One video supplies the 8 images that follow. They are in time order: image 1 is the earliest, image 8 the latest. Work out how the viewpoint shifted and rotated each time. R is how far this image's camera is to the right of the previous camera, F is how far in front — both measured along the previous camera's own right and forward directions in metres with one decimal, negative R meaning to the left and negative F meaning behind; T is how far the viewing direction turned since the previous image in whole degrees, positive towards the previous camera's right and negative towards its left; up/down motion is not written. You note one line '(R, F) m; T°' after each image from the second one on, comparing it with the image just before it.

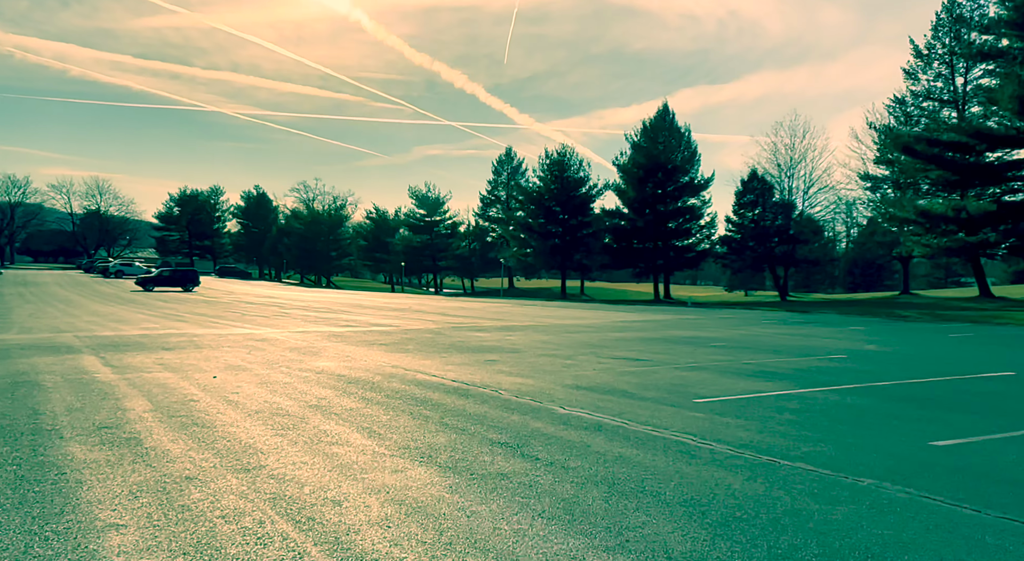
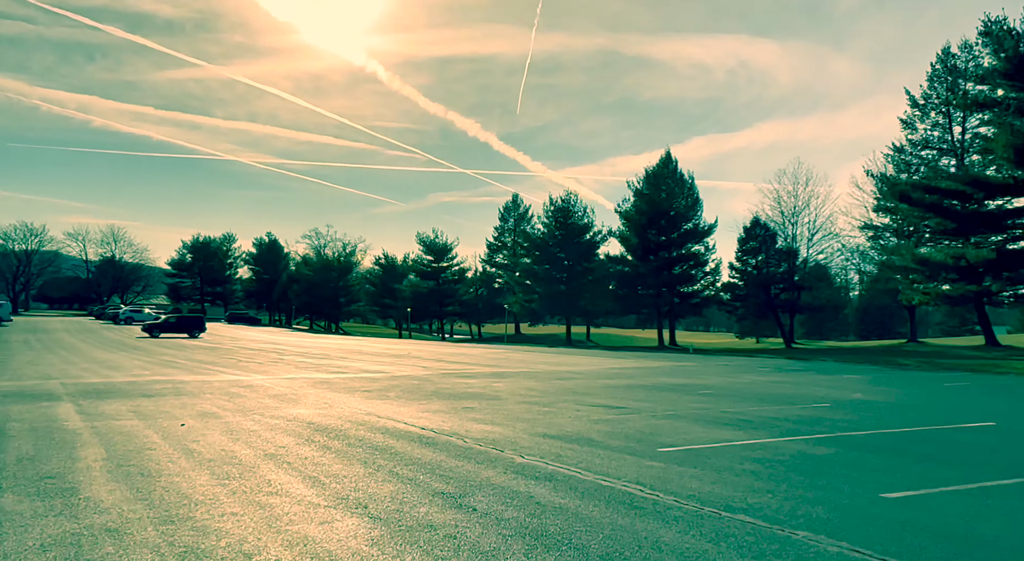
(+0.7, 0.0) m; -1°
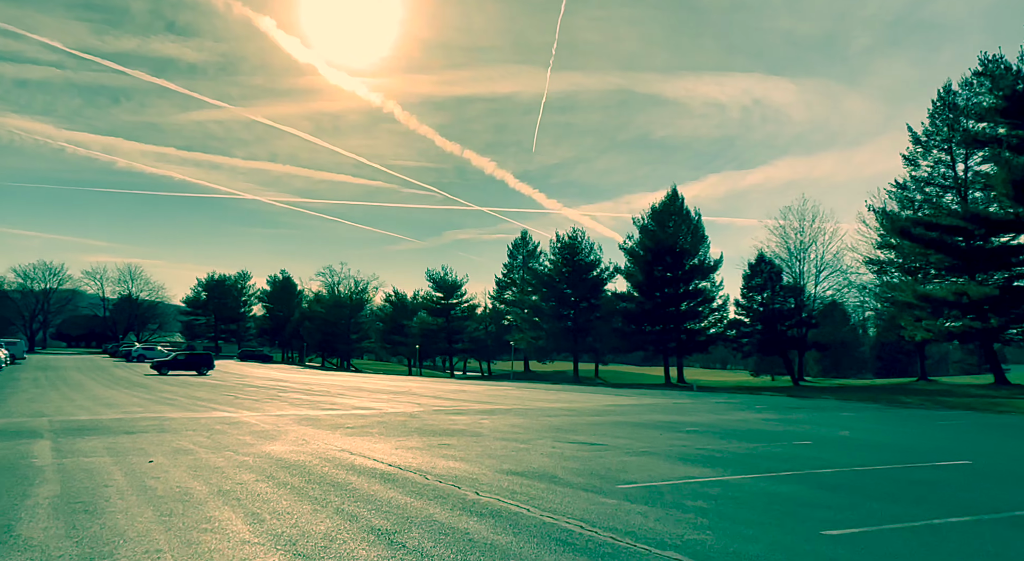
(+0.8, -0.1) m; -1°
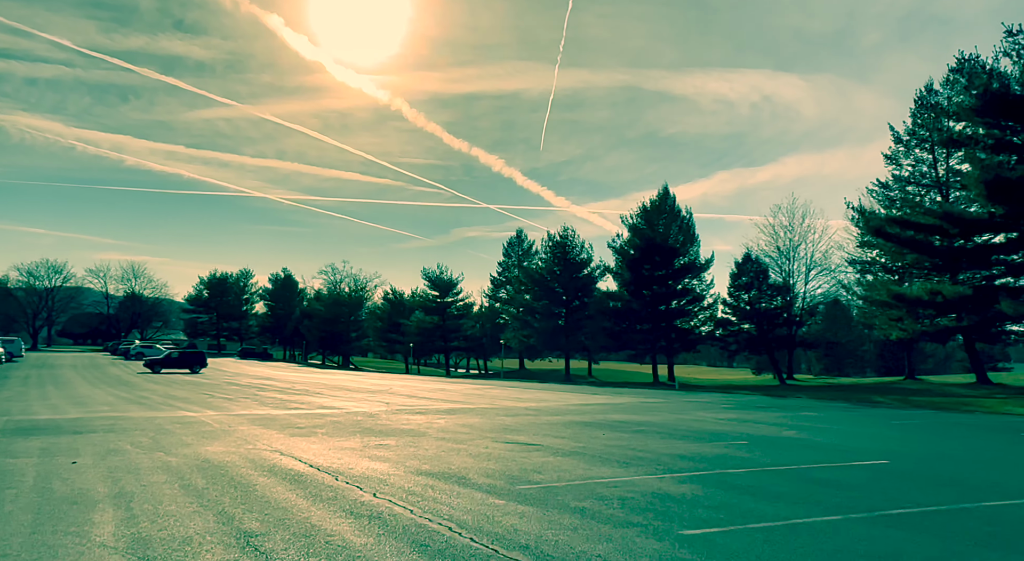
(+1.5, -0.2) m; -1°
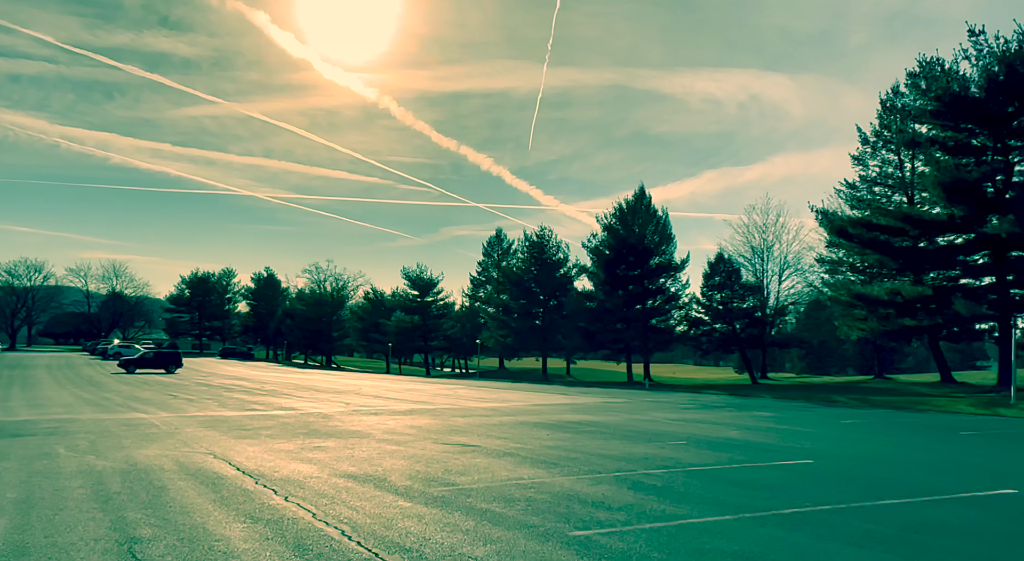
(+1.1, -0.1) m; +1°
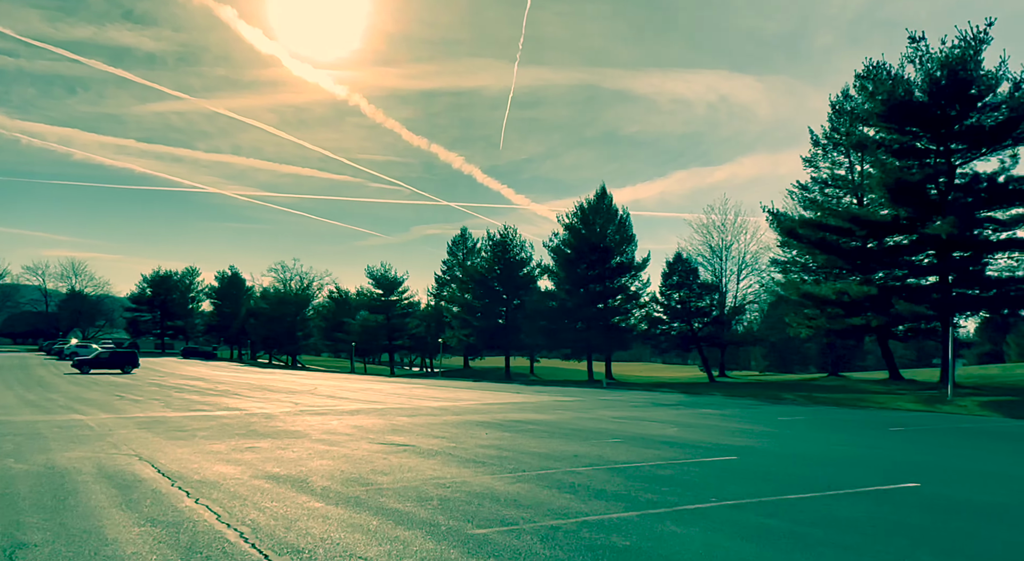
(+0.8, -0.1) m; +2°
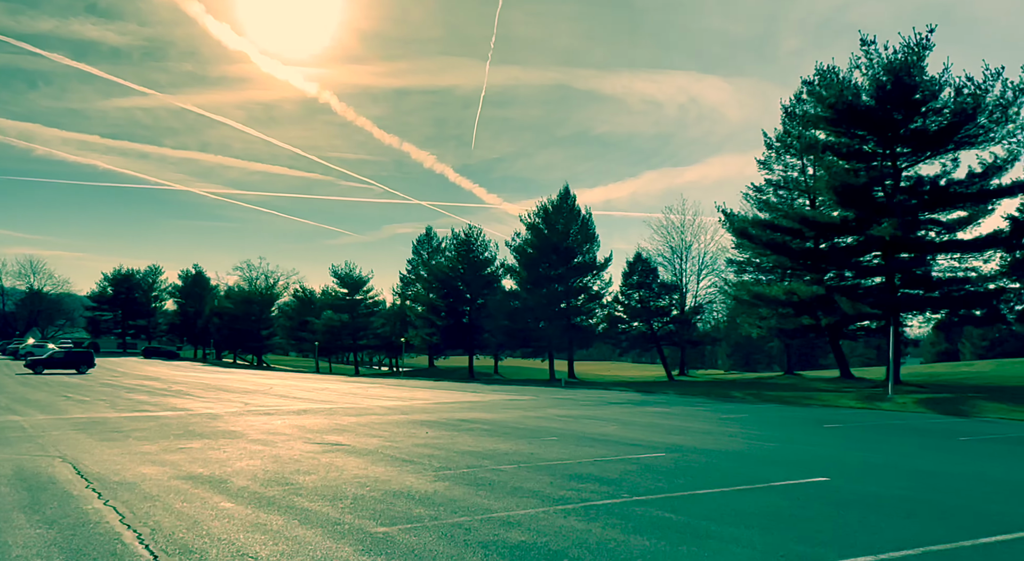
(+0.8, -0.1) m; +2°
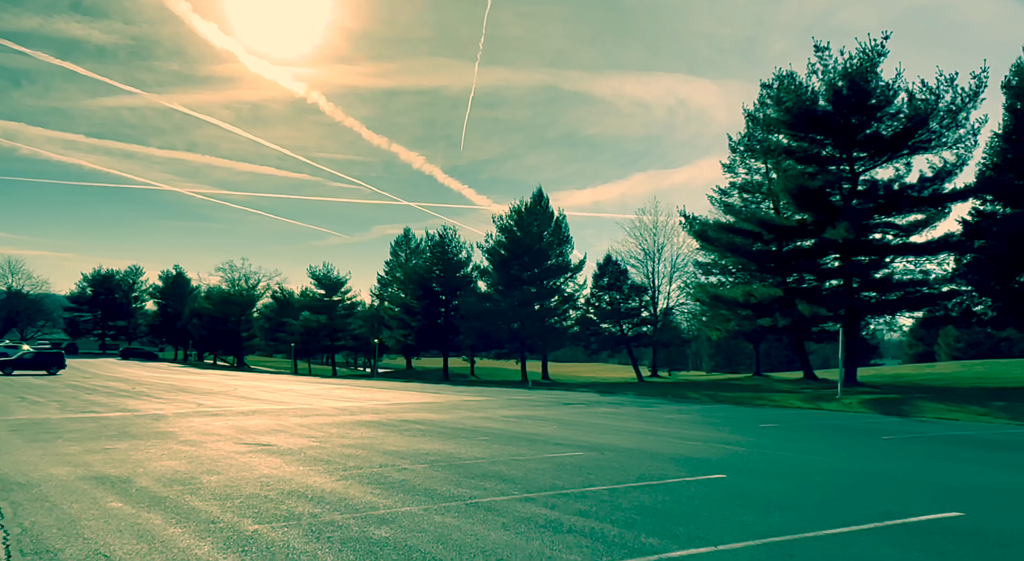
(+1.3, -0.2) m; +1°
